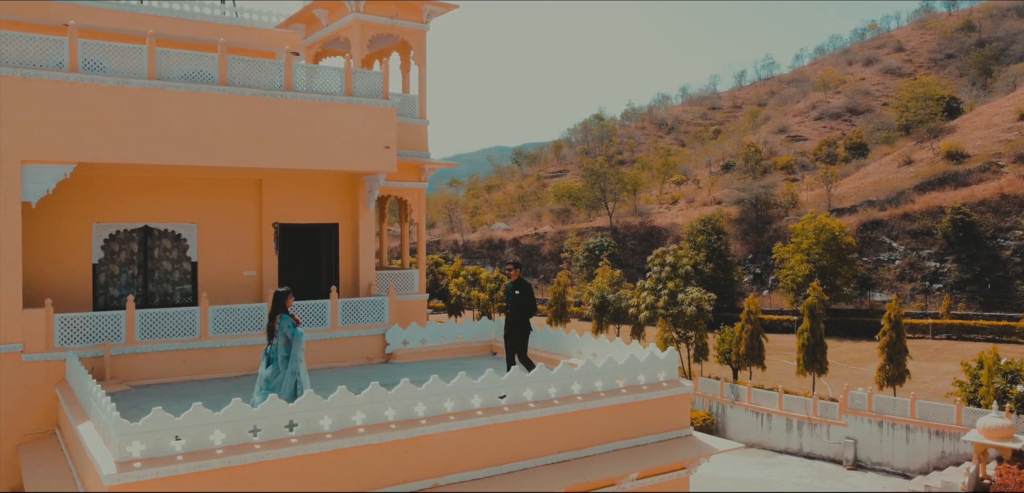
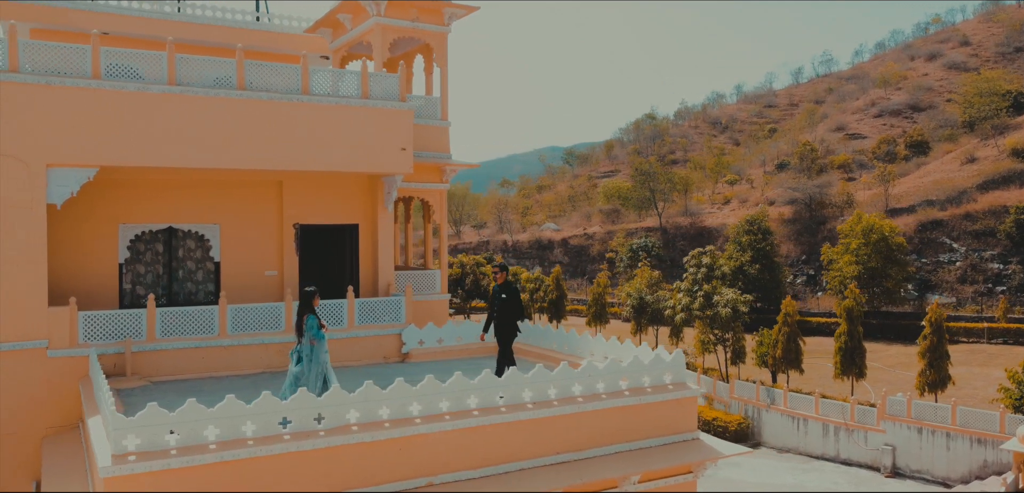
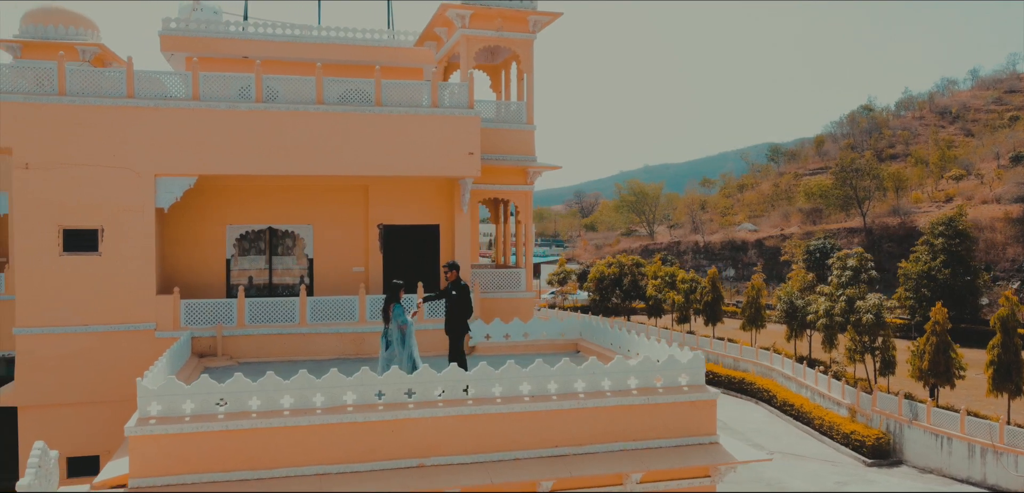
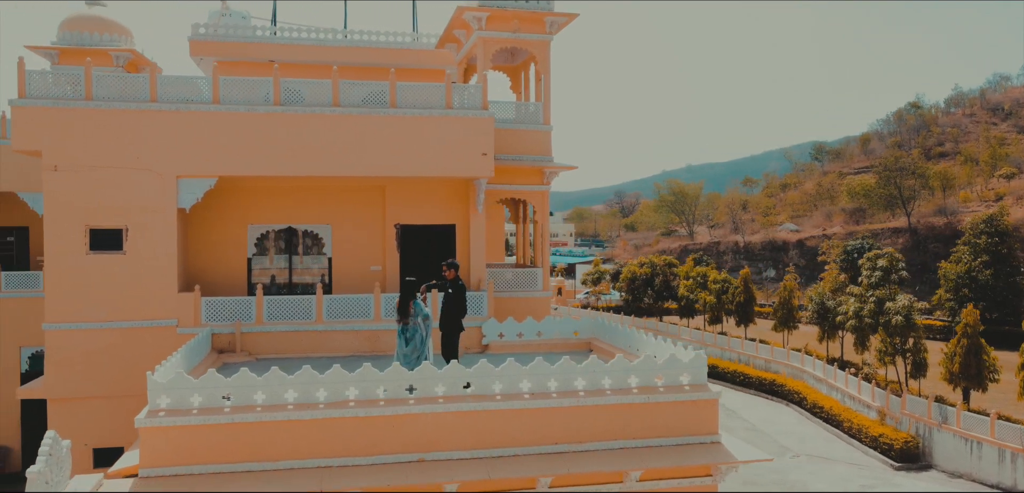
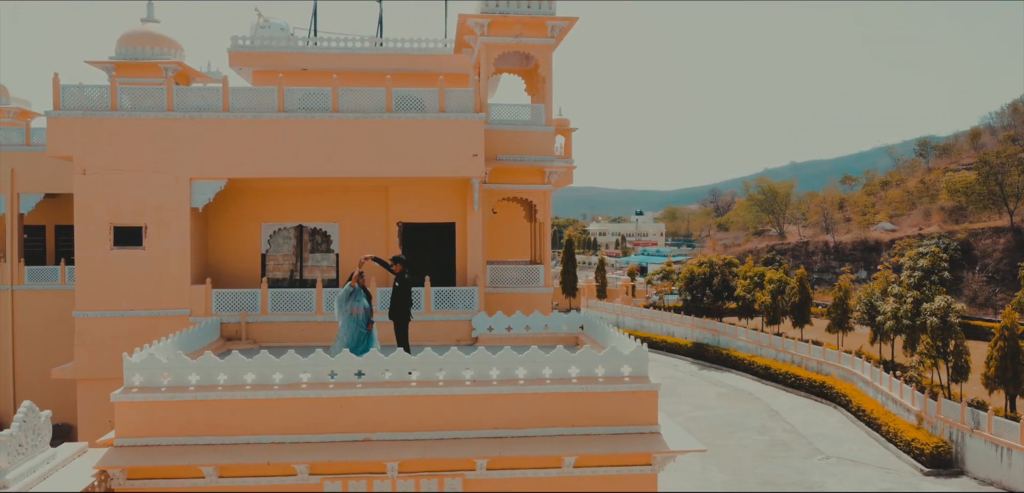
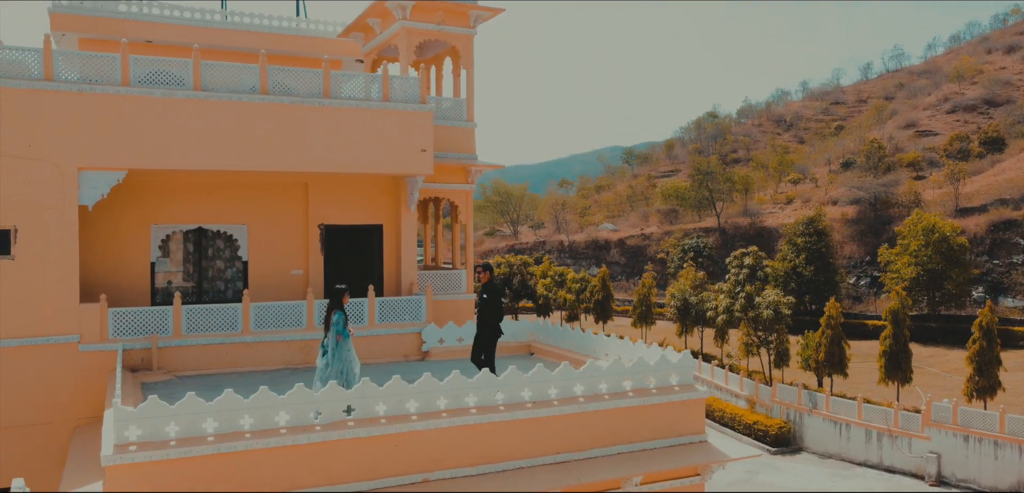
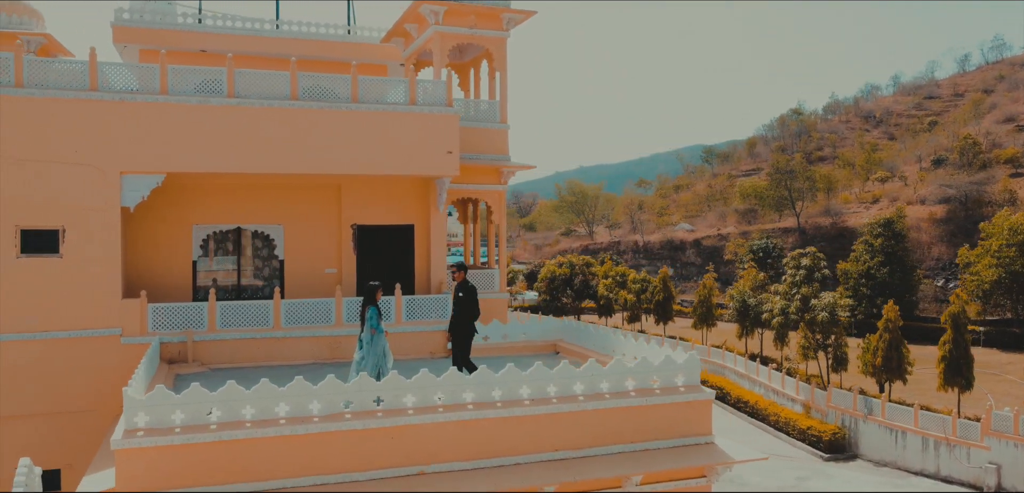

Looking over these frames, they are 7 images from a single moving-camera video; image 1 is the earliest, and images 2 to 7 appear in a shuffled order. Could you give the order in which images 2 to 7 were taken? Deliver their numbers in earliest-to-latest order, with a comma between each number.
2, 6, 7, 3, 4, 5
